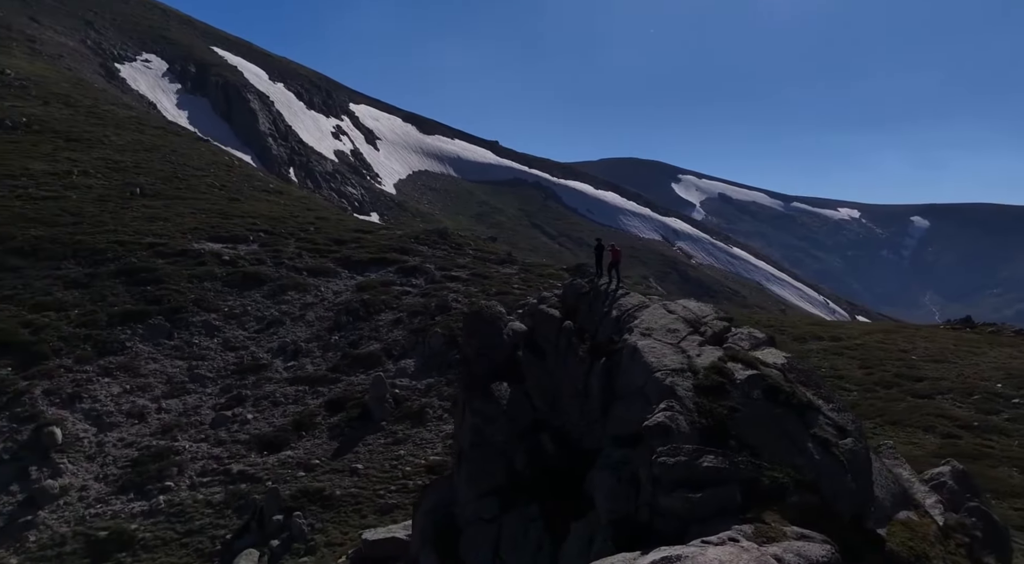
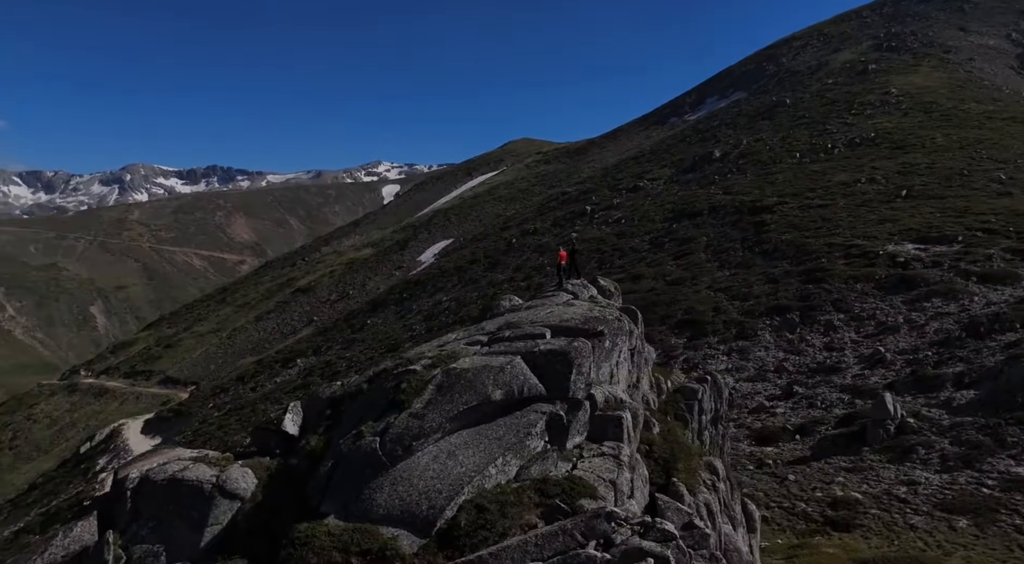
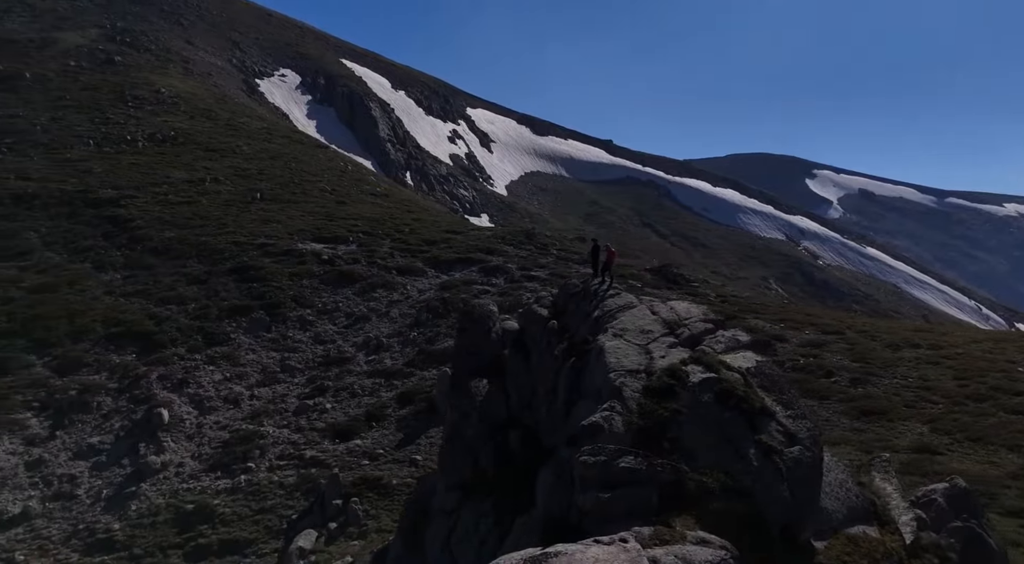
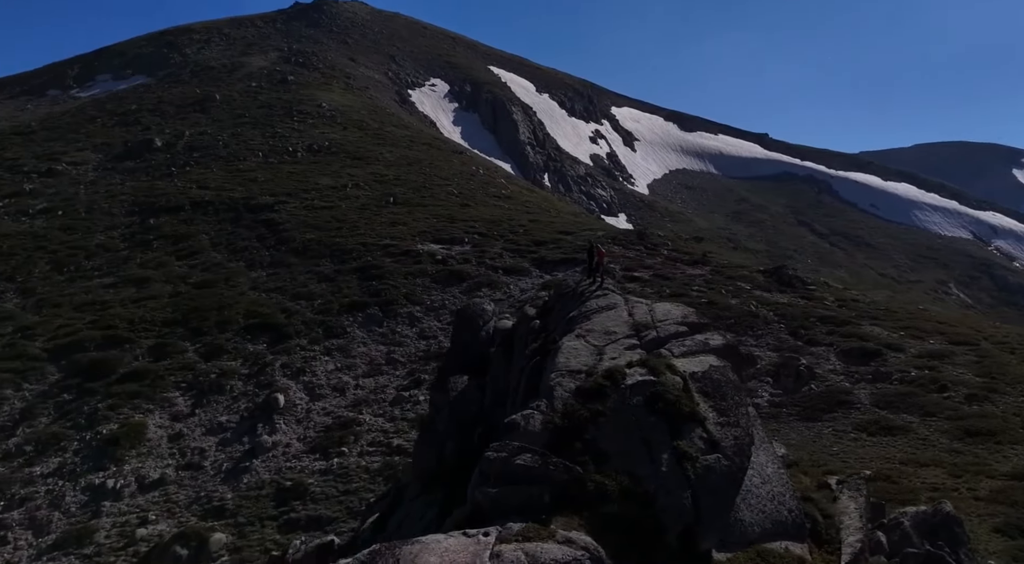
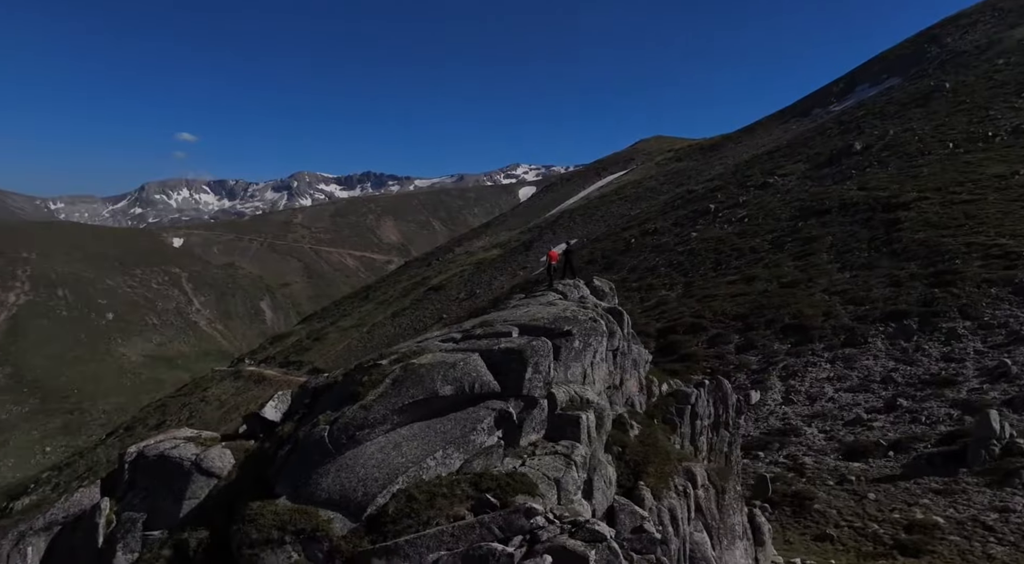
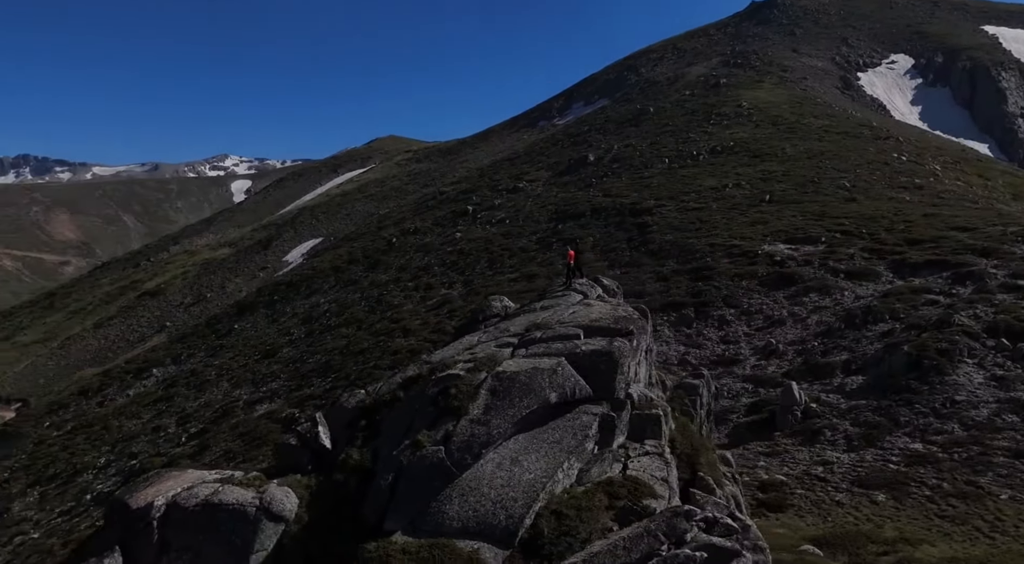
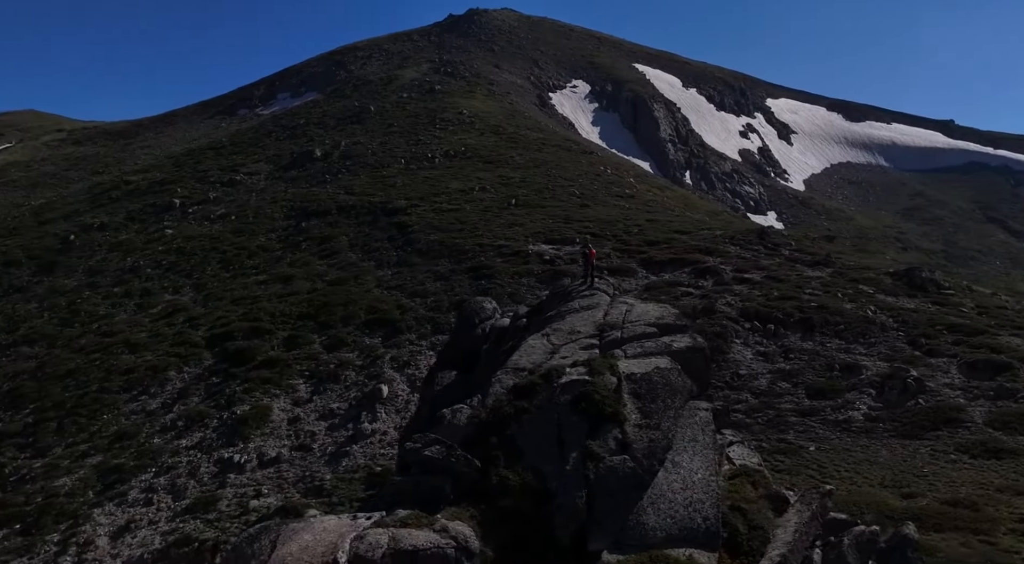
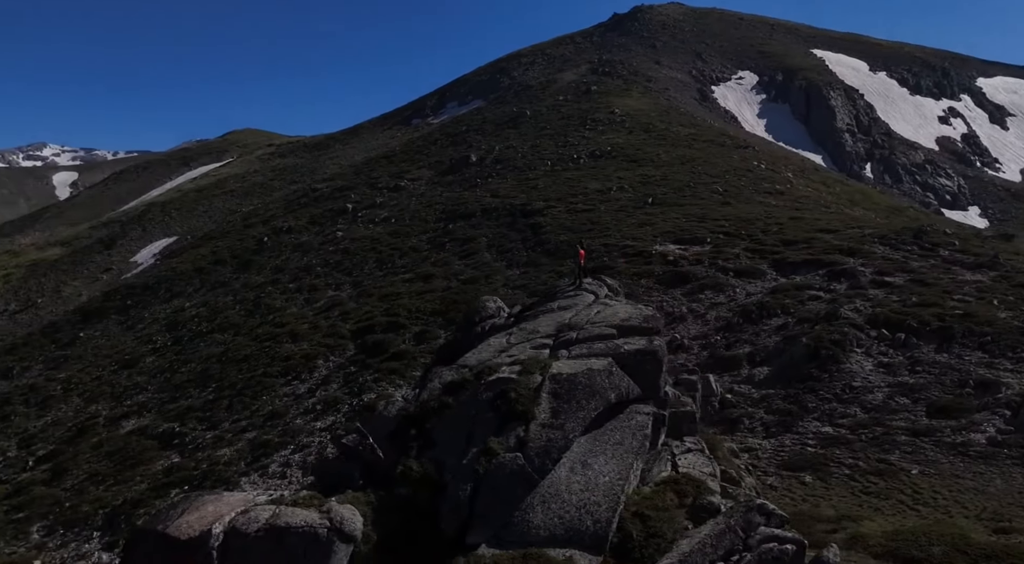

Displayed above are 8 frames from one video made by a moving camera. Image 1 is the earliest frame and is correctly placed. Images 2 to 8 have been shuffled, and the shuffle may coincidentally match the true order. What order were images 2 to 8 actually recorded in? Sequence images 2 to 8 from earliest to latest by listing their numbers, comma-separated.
3, 4, 7, 8, 6, 2, 5
